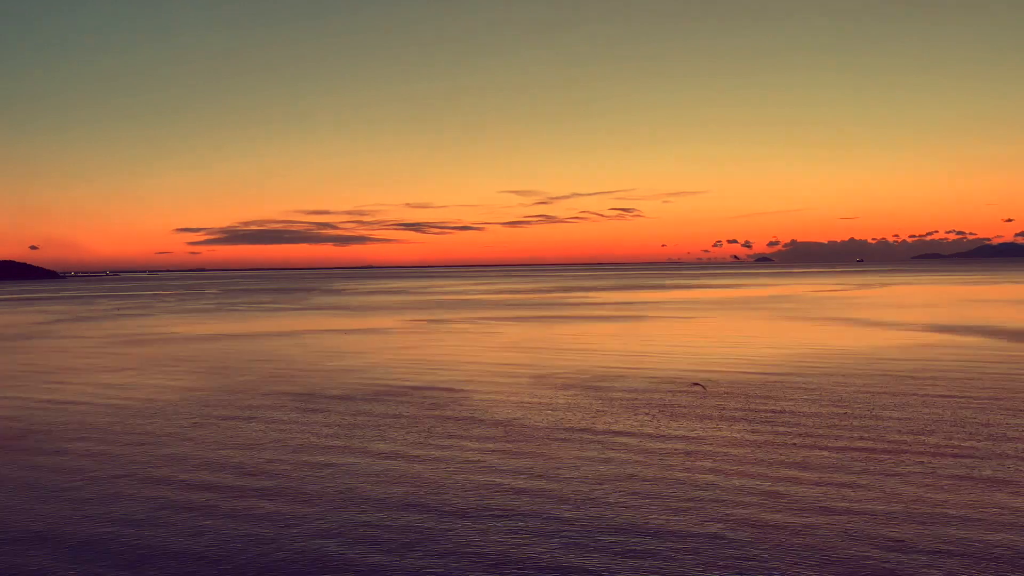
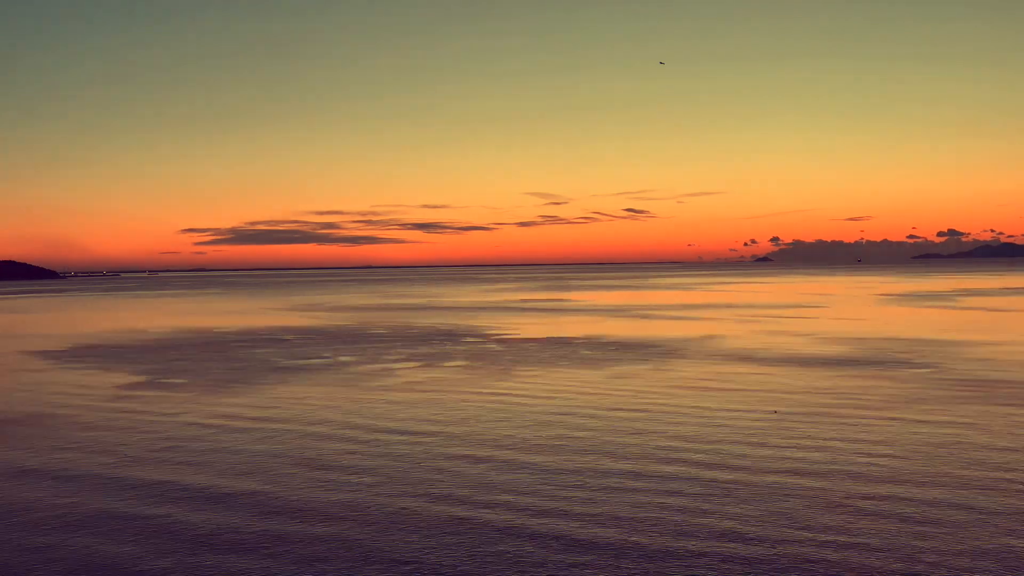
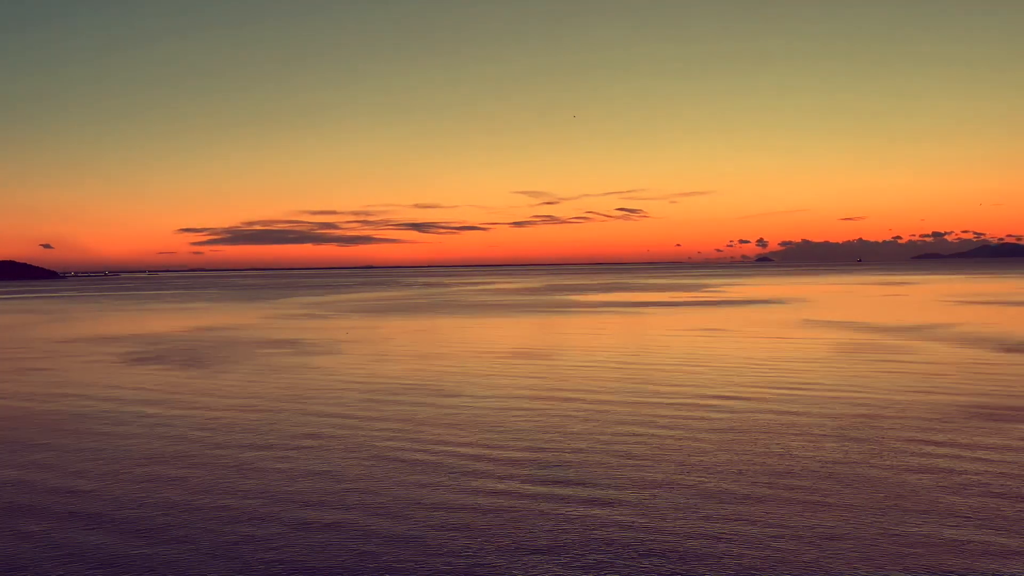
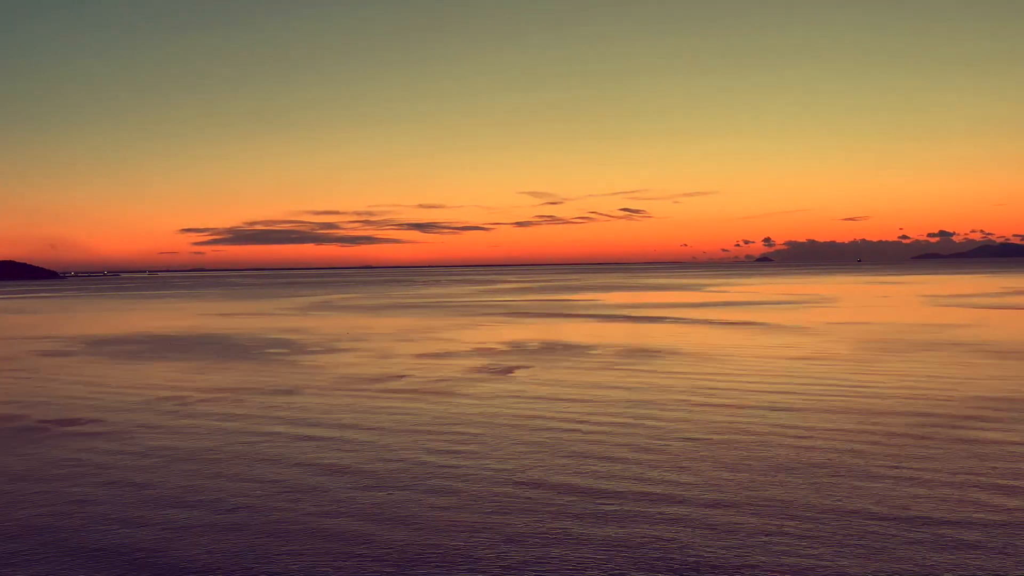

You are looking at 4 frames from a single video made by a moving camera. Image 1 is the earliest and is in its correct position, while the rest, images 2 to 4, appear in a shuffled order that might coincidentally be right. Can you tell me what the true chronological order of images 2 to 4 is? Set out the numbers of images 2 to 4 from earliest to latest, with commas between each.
3, 4, 2
